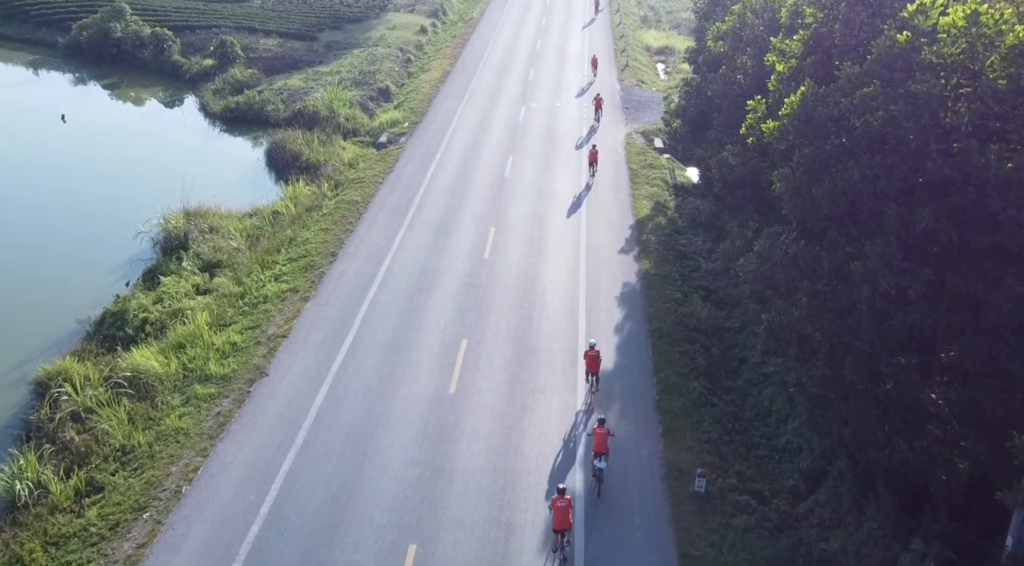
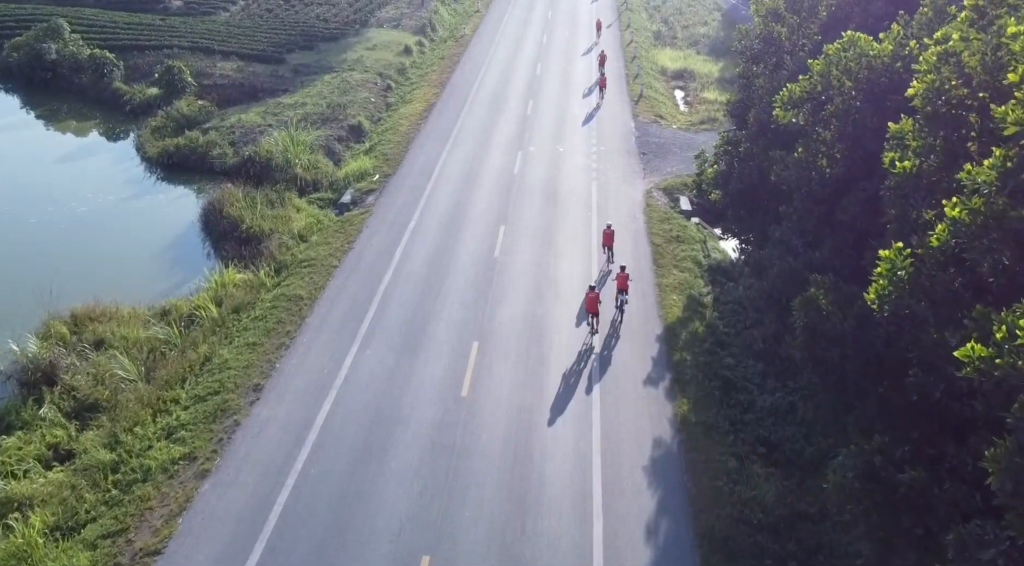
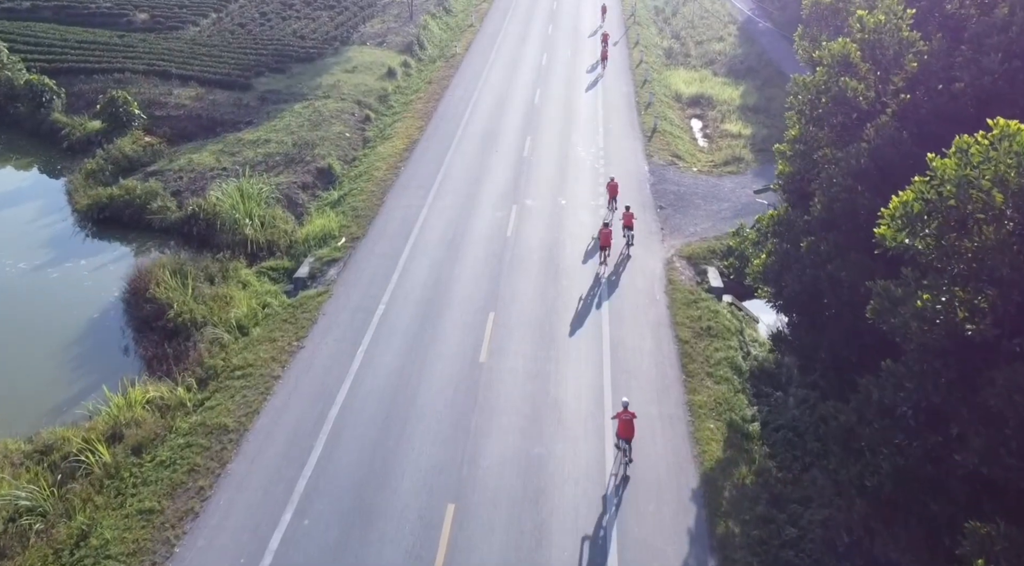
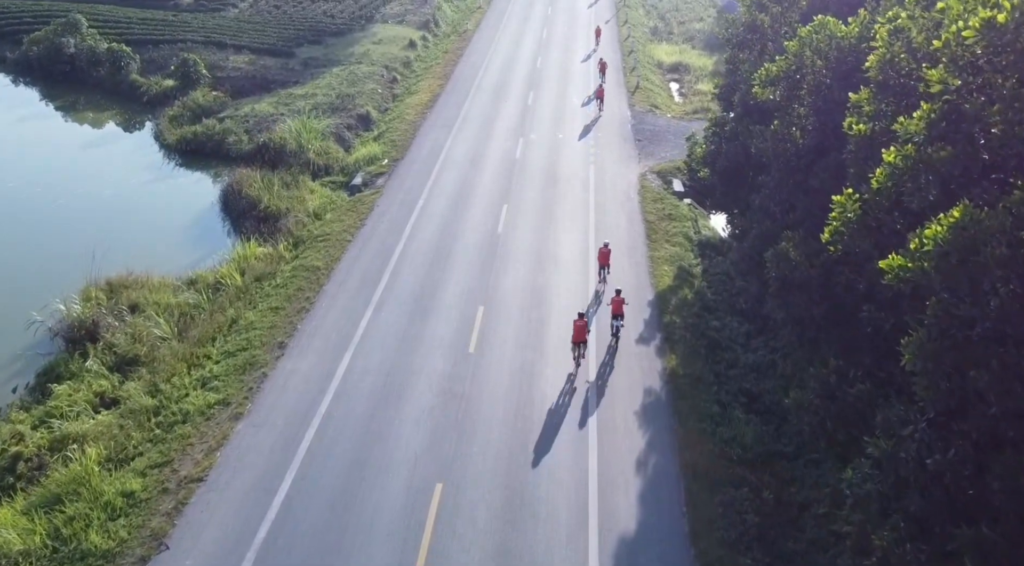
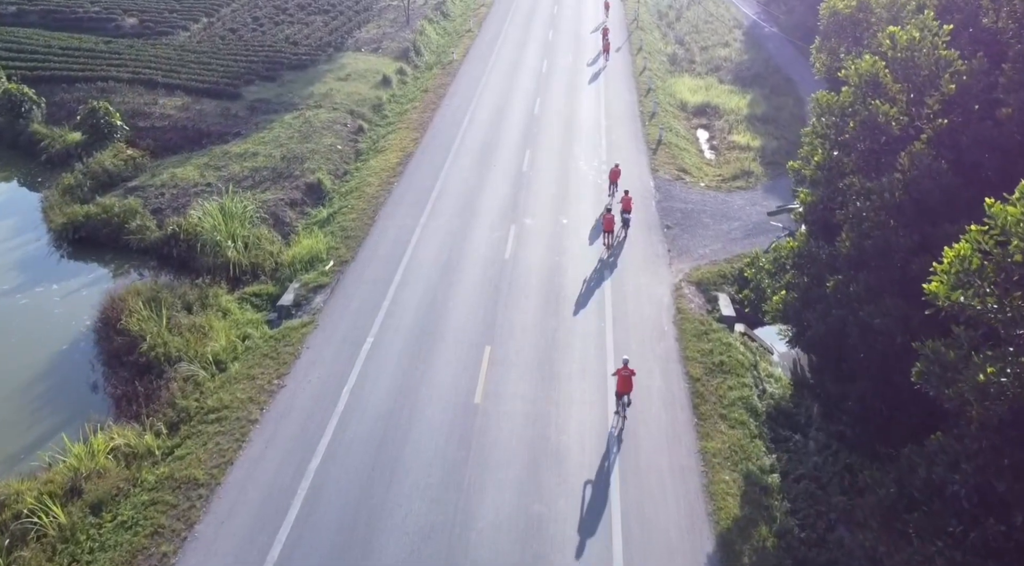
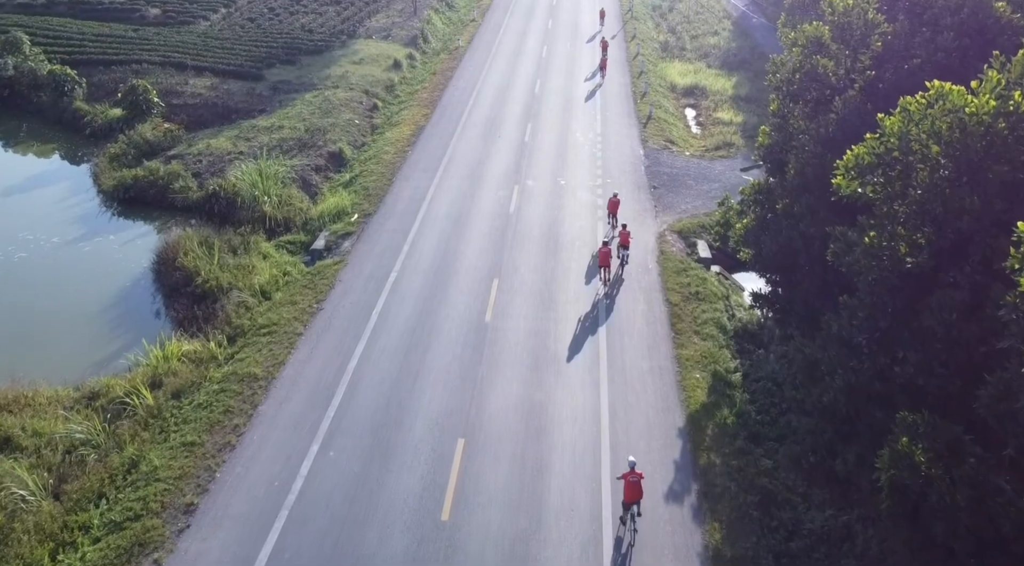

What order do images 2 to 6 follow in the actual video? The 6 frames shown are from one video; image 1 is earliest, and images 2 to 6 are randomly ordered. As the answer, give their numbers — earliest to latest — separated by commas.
4, 2, 6, 3, 5
